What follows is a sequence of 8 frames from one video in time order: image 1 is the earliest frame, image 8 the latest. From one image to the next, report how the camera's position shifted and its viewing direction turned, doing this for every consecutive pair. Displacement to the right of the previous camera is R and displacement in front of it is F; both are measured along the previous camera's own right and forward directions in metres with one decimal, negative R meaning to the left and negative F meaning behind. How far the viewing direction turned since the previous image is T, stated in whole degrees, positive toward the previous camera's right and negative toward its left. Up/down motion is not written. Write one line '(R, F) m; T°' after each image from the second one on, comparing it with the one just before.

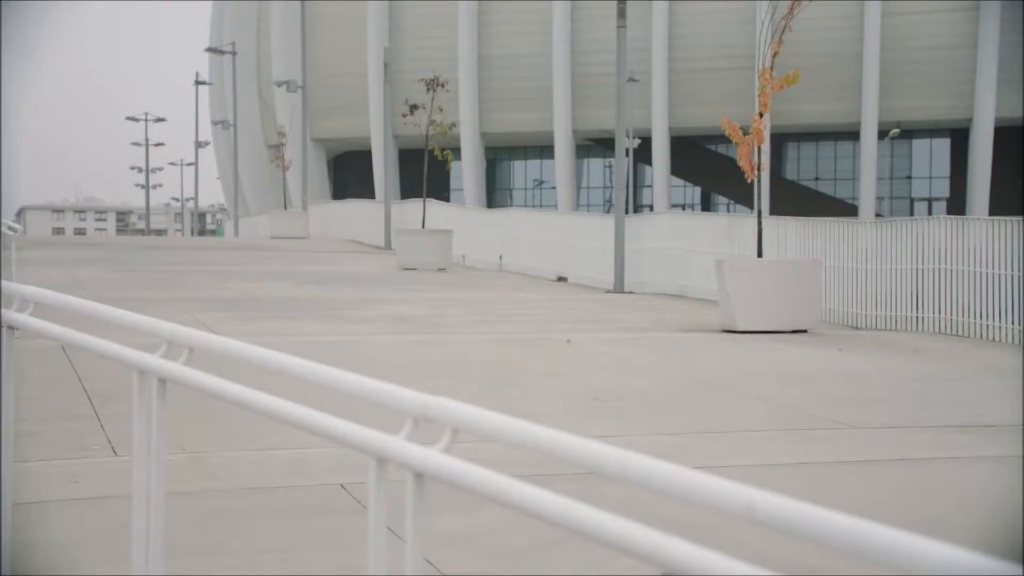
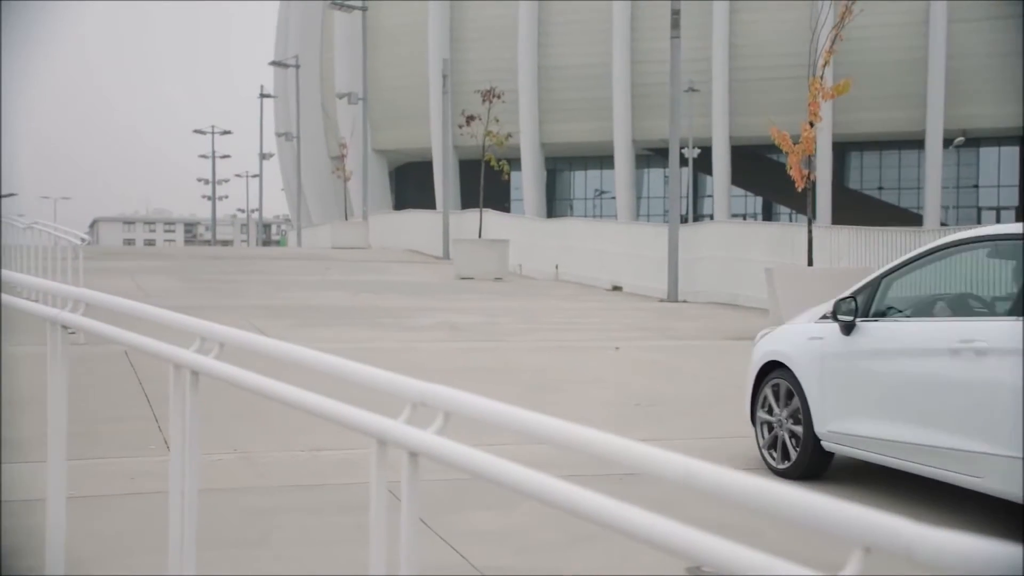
(+0.1, -0.2) m; -3°
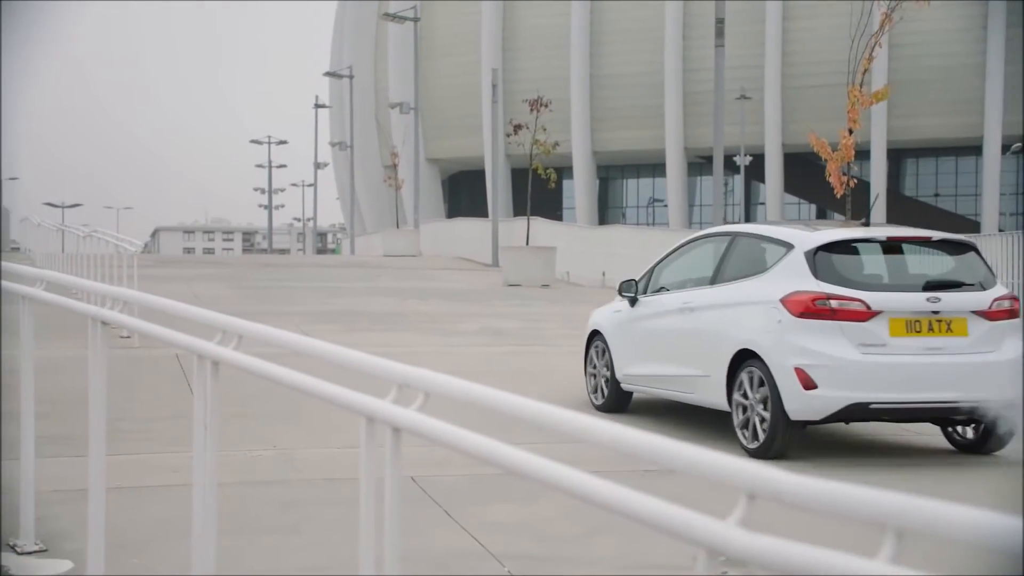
(+0.2, -0.3) m; -3°
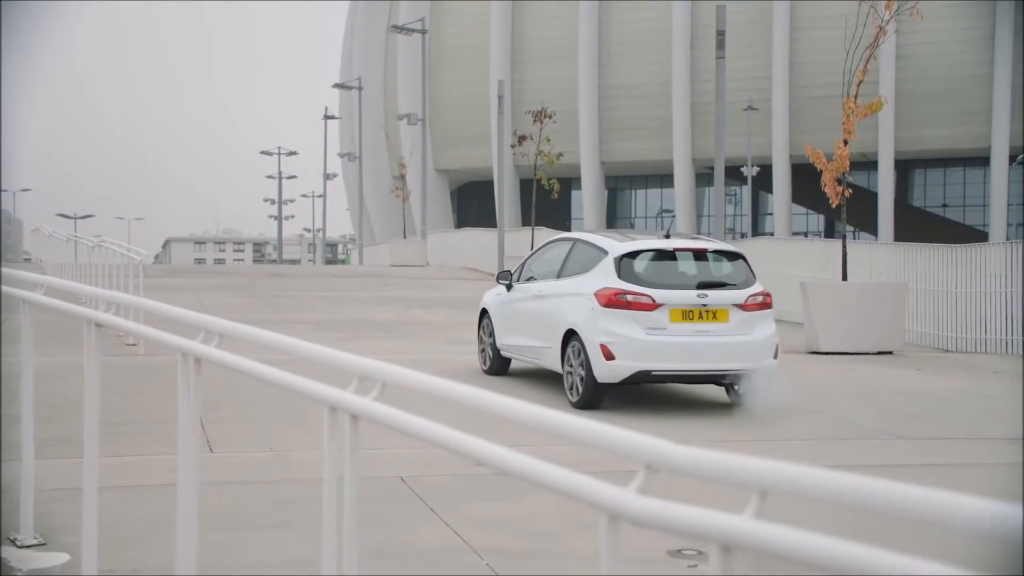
(+0.1, -0.2) m; -1°
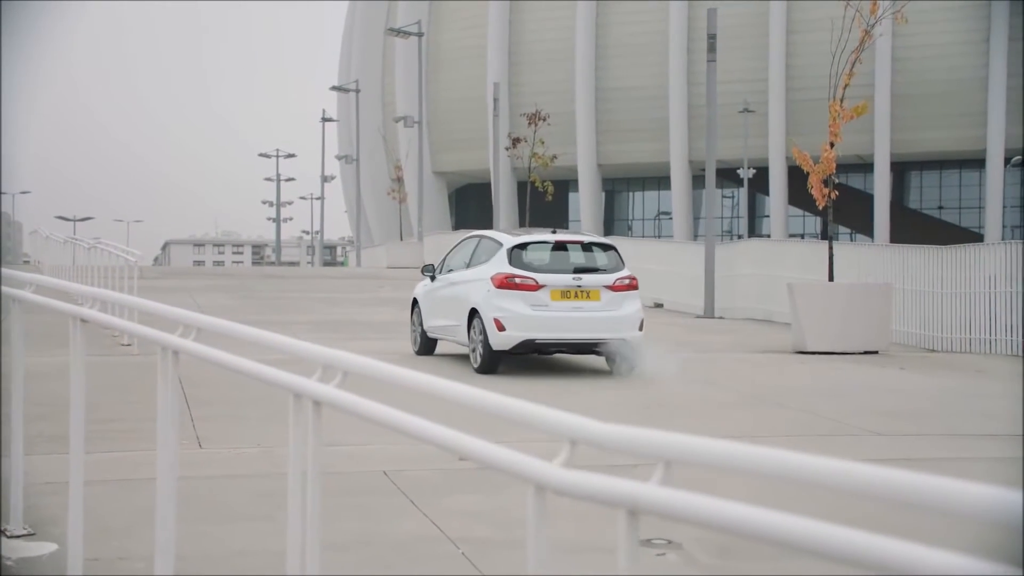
(+0.1, -0.2) m; 0°
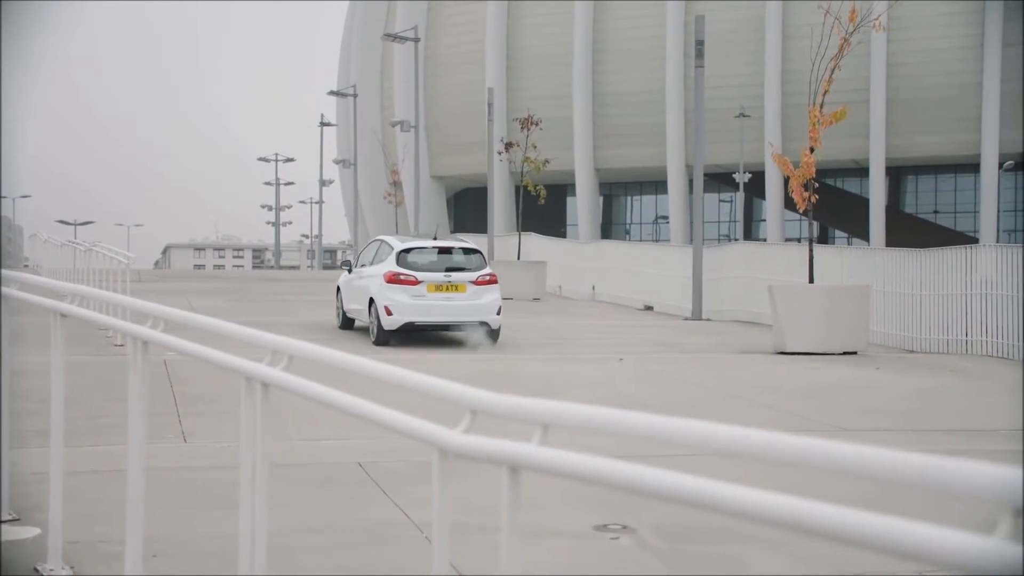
(+0.2, -0.3) m; 0°
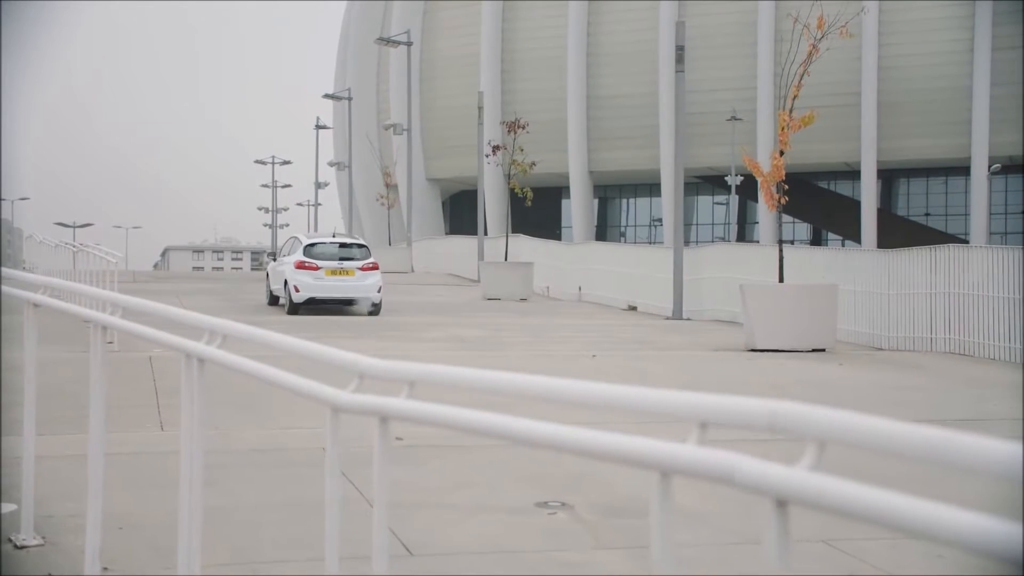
(+0.3, -0.4) m; 0°
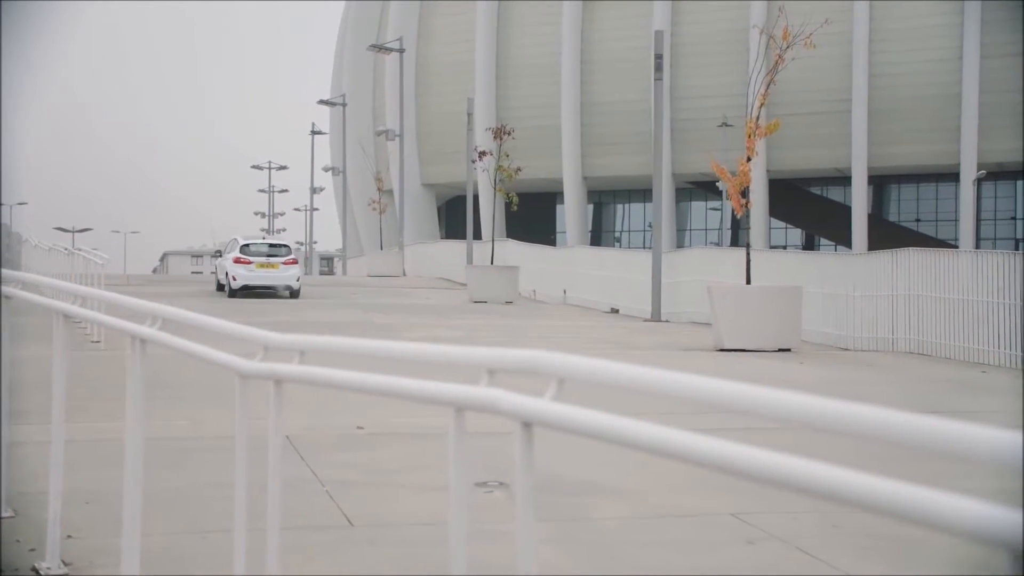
(+0.3, -0.5) m; 0°
